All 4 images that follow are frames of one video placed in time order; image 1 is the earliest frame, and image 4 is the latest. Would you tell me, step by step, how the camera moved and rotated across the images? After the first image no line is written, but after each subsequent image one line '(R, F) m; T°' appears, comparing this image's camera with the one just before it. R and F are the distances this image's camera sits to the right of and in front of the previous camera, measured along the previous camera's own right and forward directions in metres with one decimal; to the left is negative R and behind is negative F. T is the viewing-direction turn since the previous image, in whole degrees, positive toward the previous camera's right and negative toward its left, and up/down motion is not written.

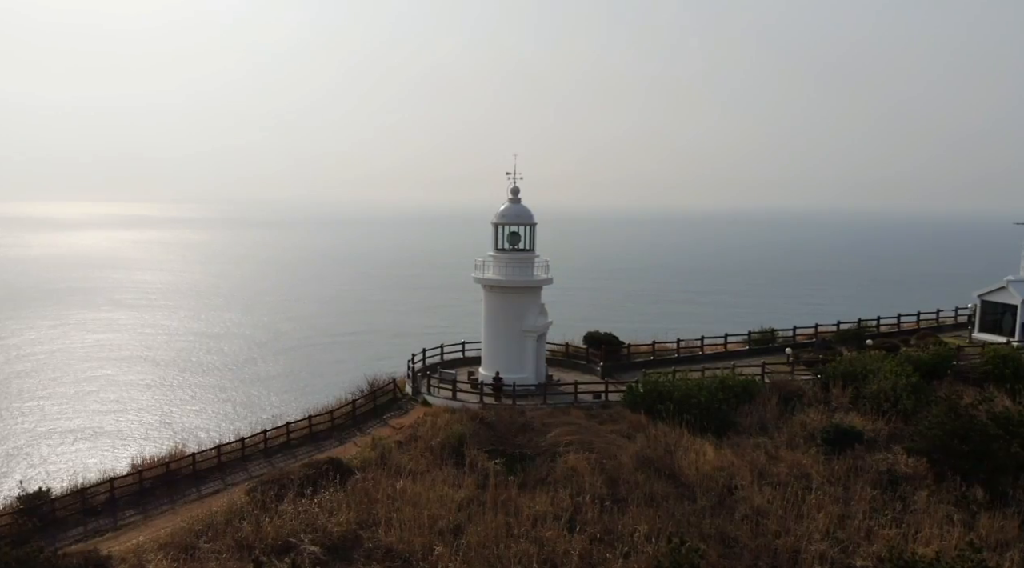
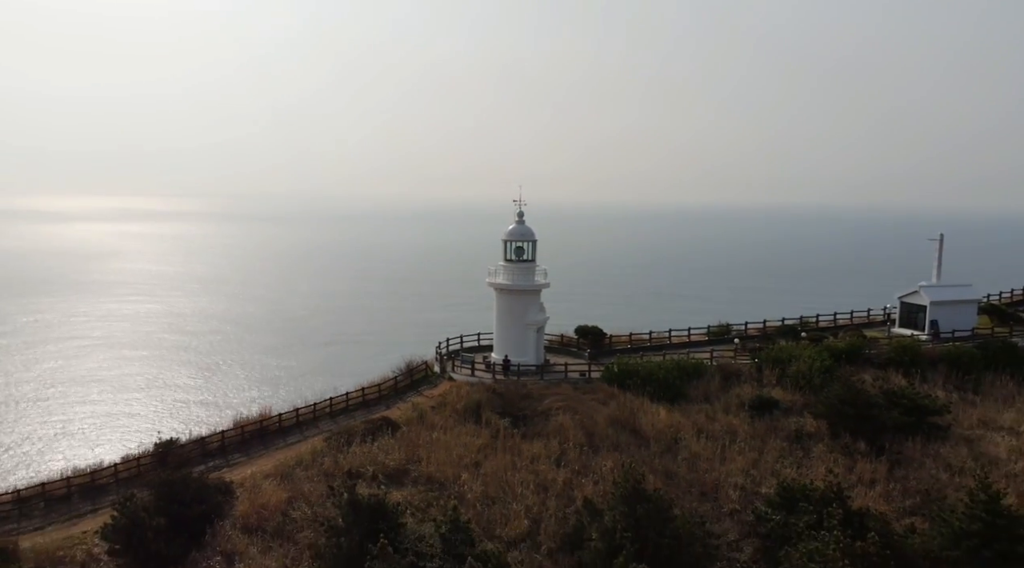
(0.0, -4.8) m; -1°
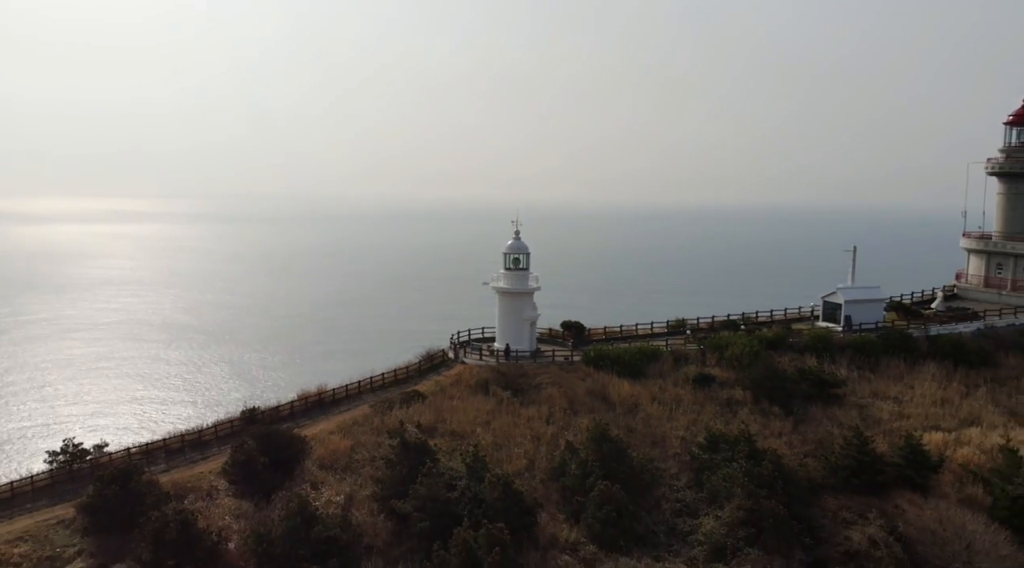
(-0.3, -5.9) m; +1°
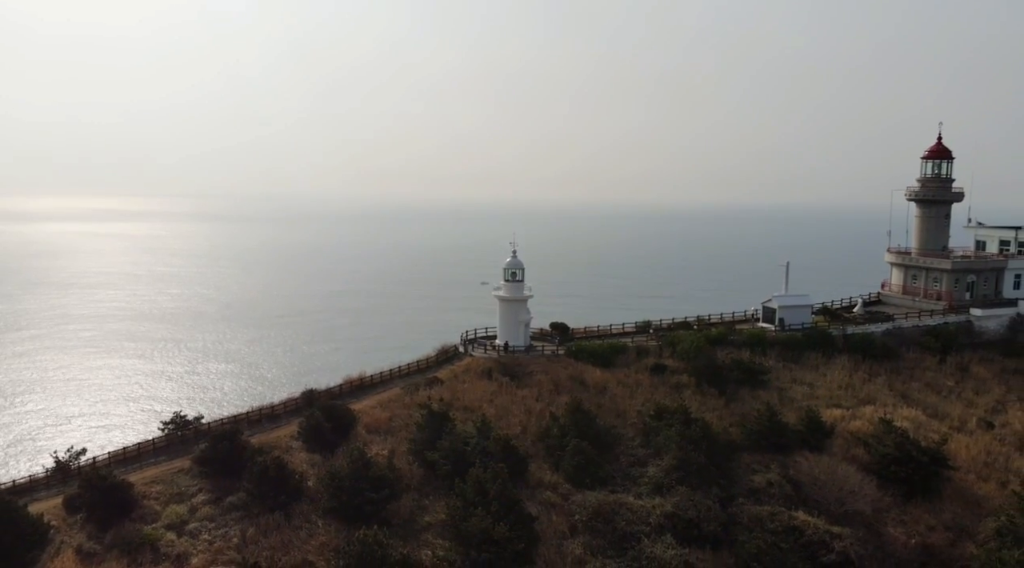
(0.0, -7.3) m; 0°
